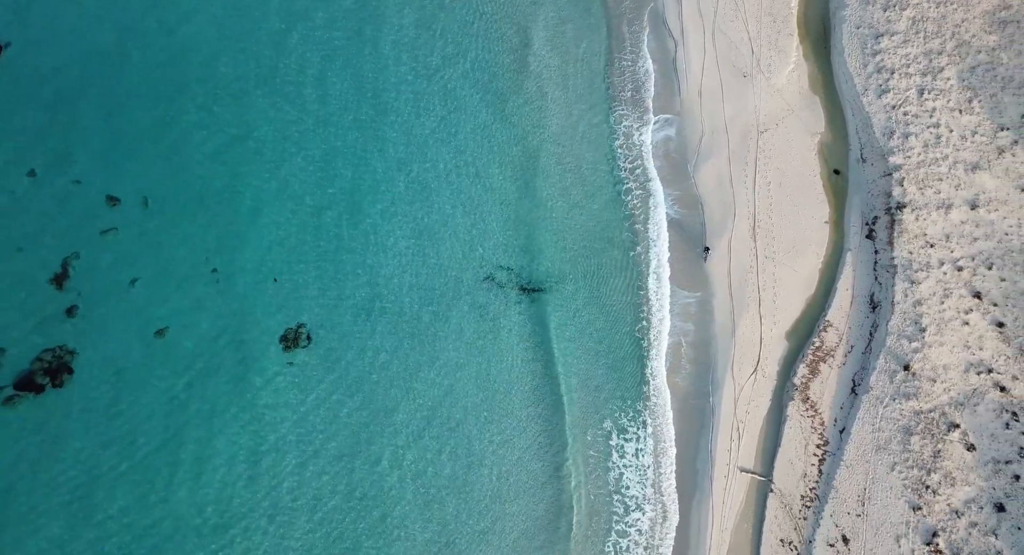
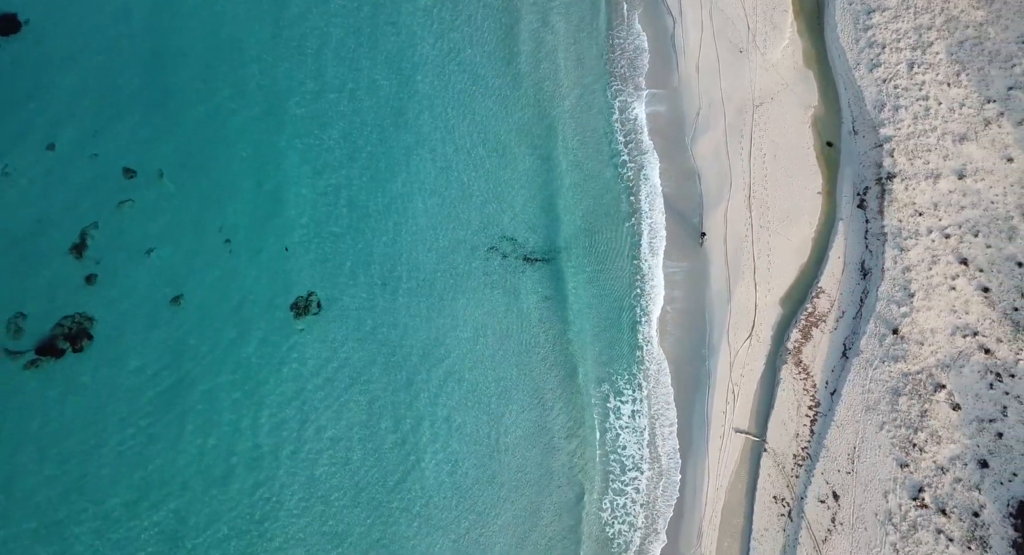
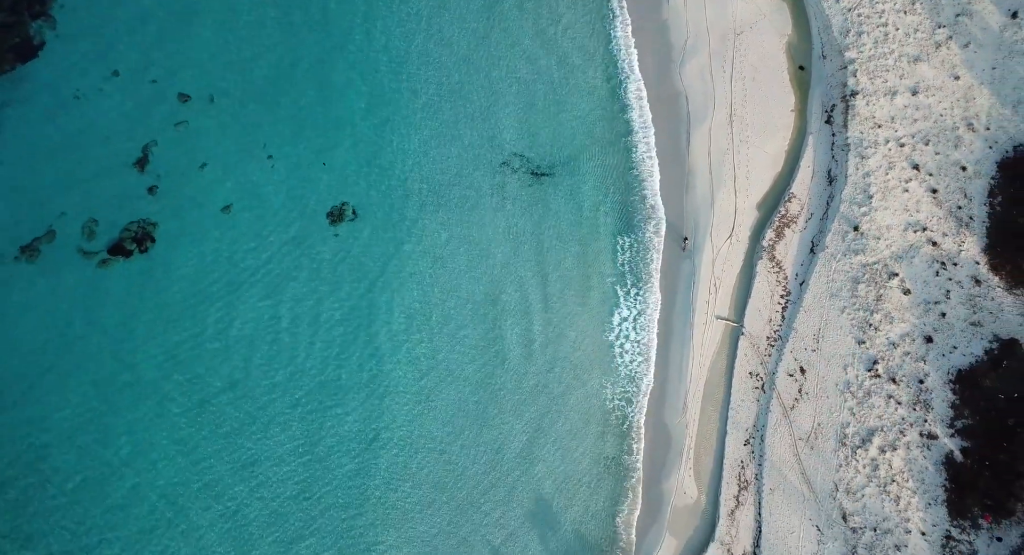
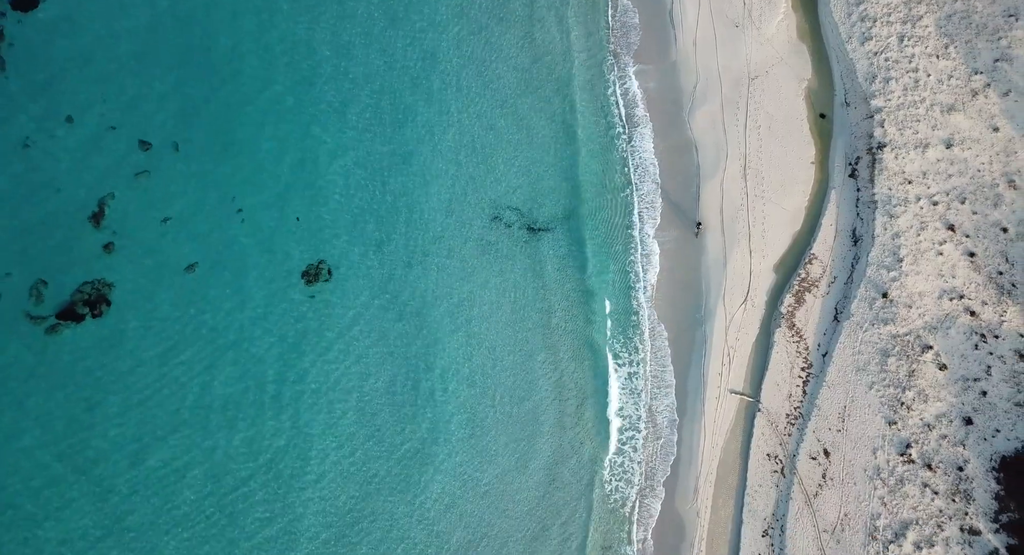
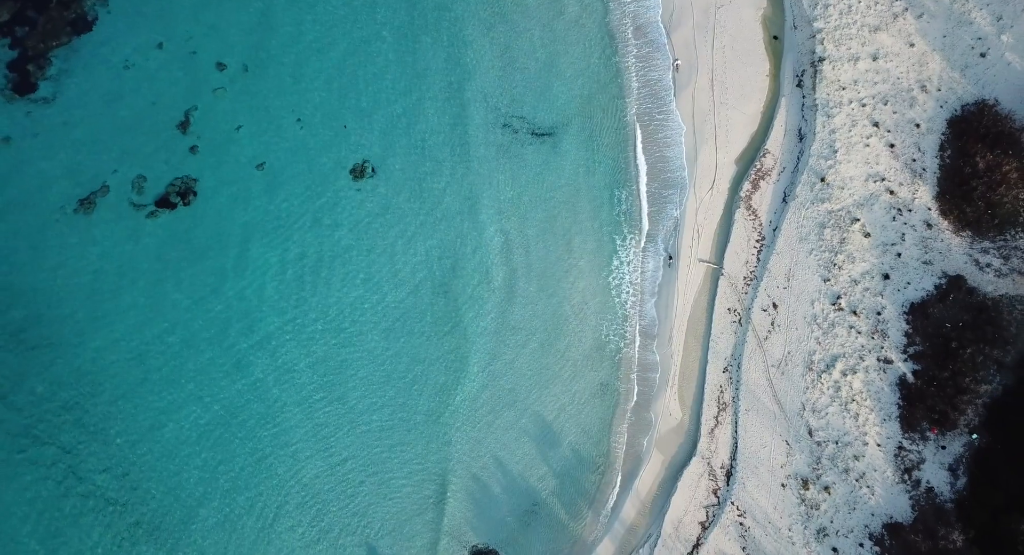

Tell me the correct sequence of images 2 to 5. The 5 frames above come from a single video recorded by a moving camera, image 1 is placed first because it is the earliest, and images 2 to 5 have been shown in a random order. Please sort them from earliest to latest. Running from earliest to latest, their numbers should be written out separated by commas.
2, 4, 3, 5
